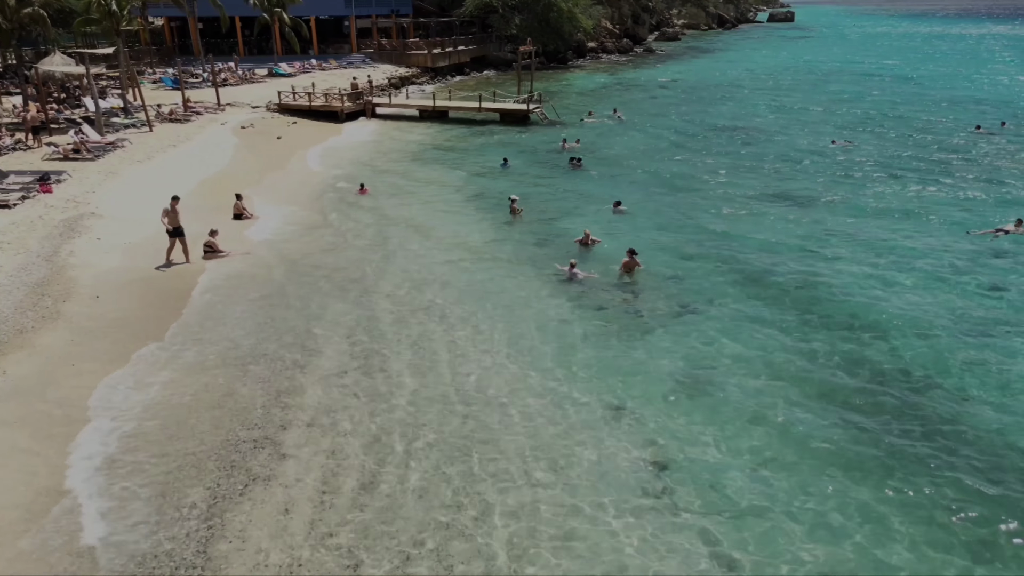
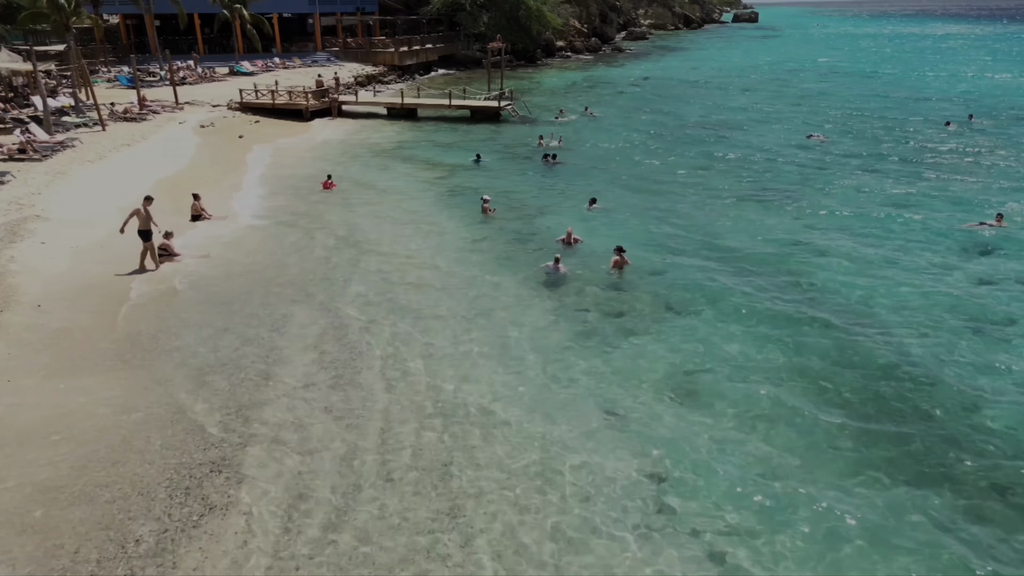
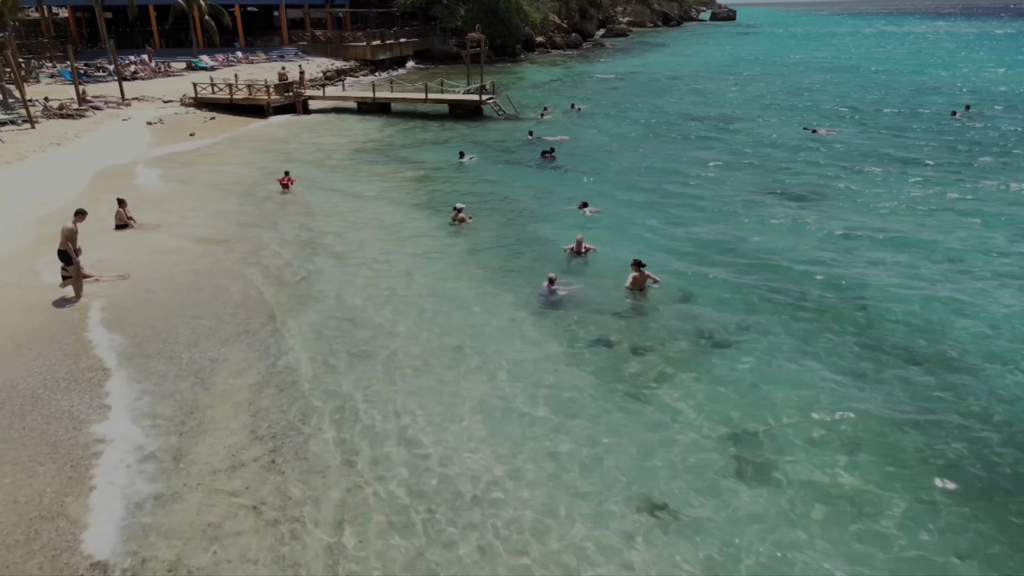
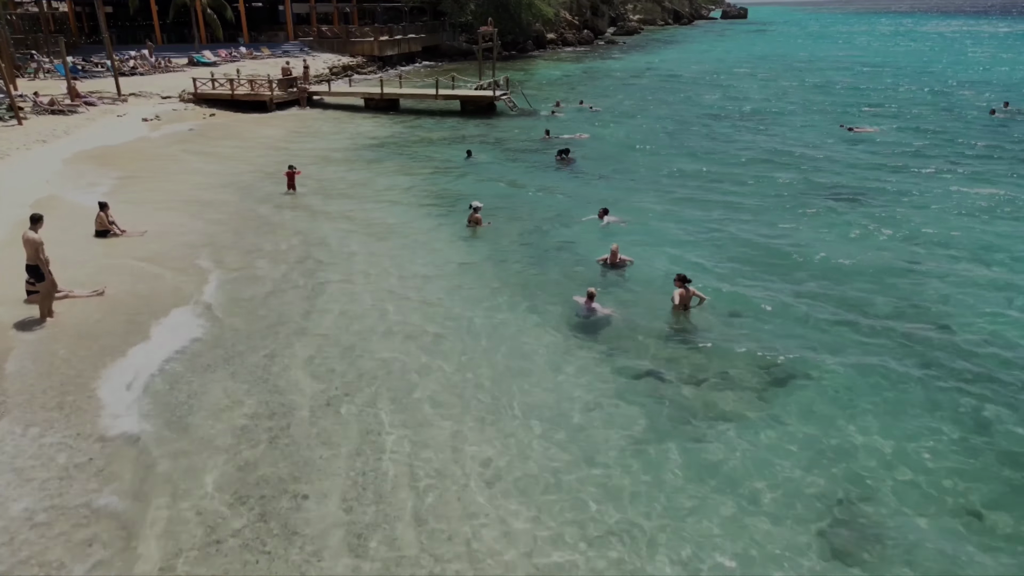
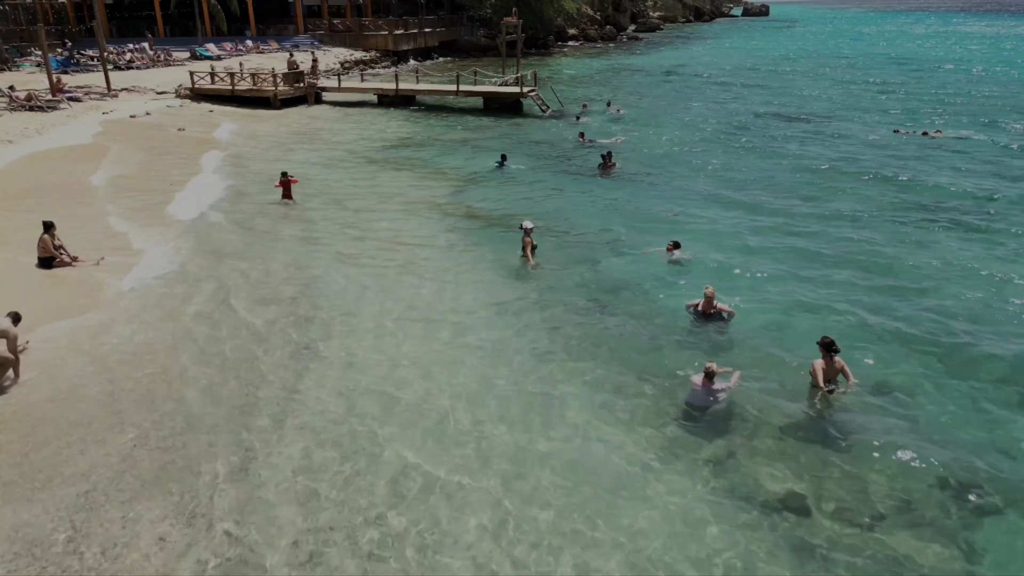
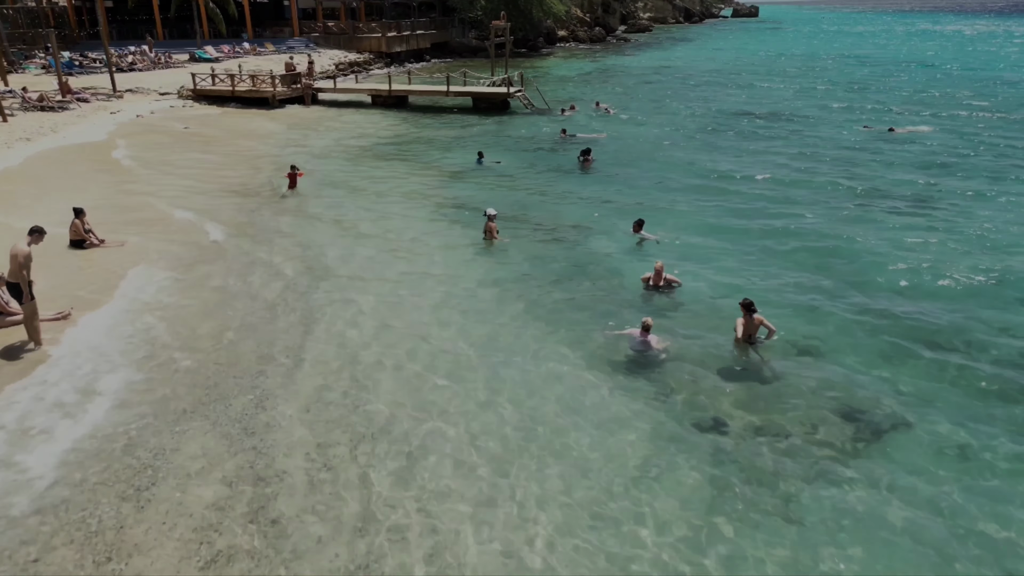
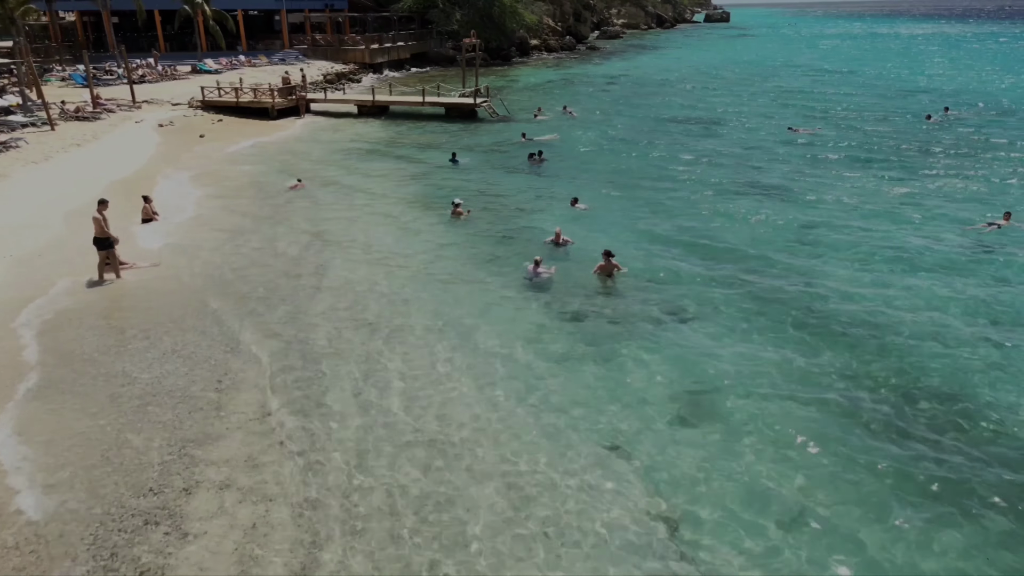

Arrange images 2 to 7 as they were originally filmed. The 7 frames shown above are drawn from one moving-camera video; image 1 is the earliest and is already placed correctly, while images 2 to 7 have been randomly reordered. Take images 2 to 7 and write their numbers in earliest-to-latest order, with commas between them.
2, 7, 3, 4, 6, 5
